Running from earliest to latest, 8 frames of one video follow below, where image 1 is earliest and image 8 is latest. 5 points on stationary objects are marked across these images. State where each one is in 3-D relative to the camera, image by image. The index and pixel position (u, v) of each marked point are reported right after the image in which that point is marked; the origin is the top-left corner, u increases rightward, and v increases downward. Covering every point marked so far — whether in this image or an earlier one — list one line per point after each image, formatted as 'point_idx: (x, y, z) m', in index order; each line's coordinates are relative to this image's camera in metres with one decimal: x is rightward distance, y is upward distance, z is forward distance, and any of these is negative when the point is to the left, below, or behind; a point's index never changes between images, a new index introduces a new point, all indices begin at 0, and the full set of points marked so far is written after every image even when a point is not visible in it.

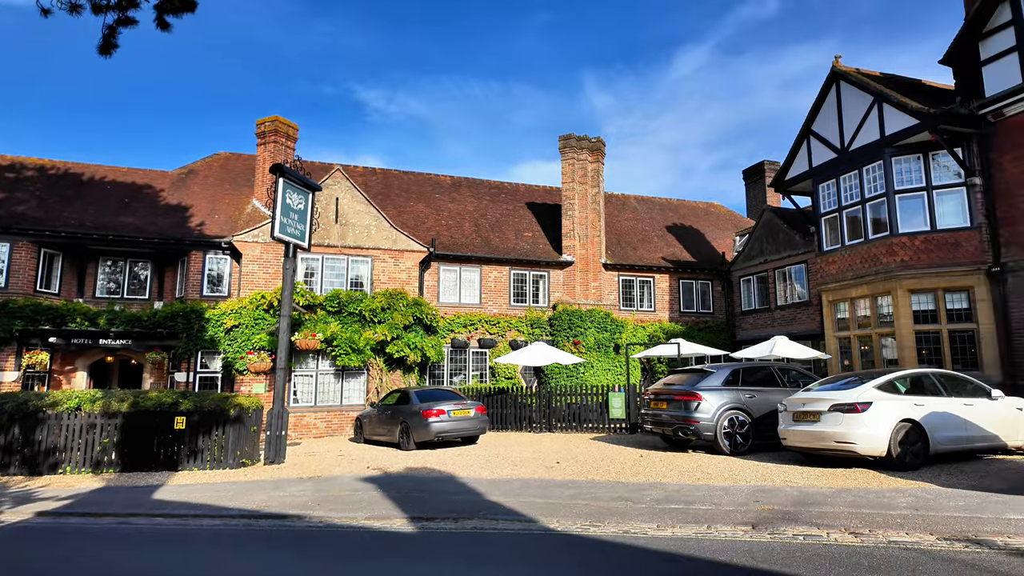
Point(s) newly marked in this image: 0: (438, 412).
0: (-1.6, -2.6, +12.6) m
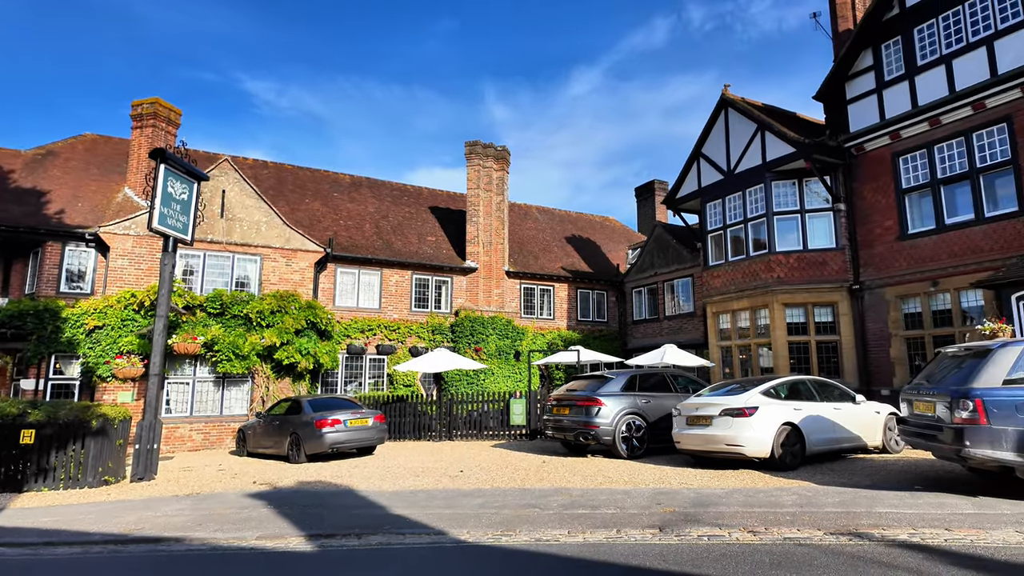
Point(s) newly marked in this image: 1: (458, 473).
0: (-3.6, -2.7, +11.9) m
1: (-0.8, -3.0, +9.7) m
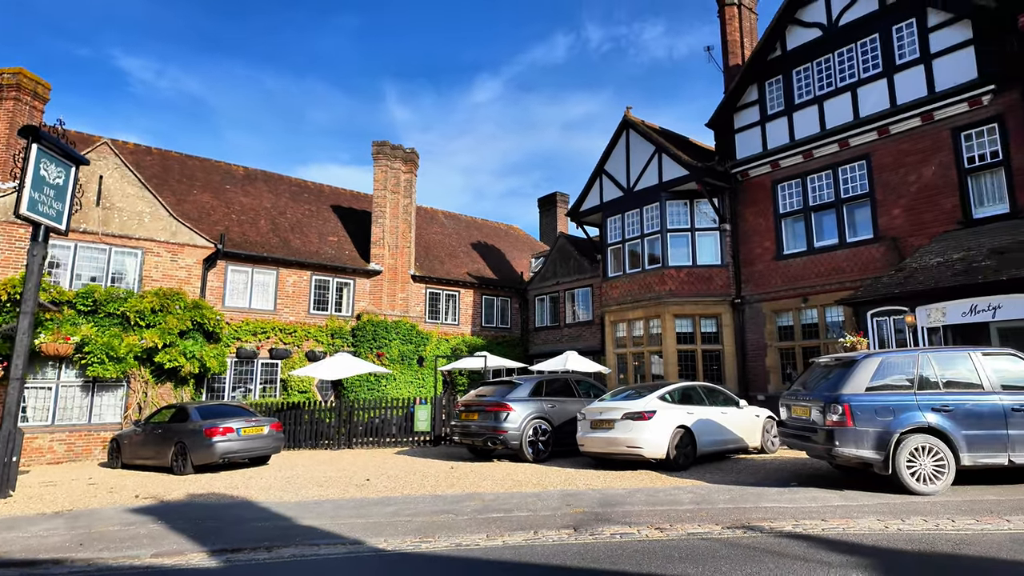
0: (-5.4, -2.7, +11.2) m
1: (-2.3, -3.0, +9.4) m
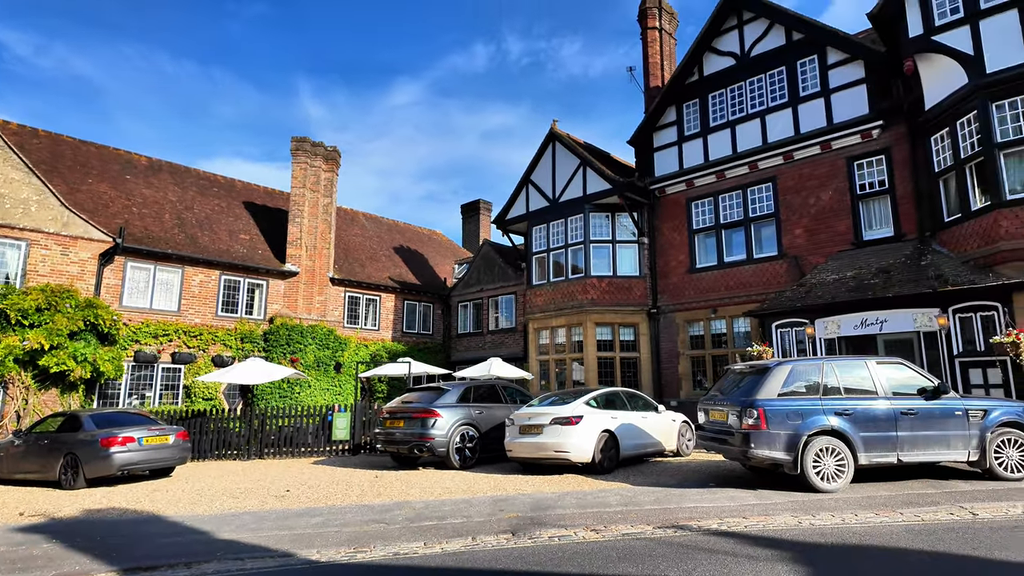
0: (-6.7, -2.6, +10.3) m
1: (-3.4, -3.1, +9.0) m
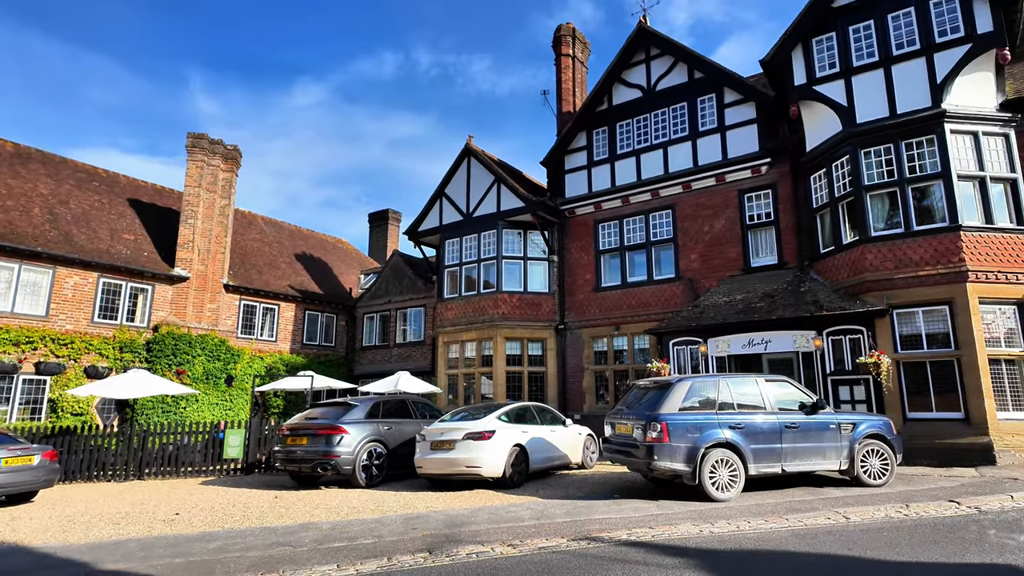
0: (-8.1, -2.6, +9.1) m
1: (-4.7, -3.2, +8.3) m
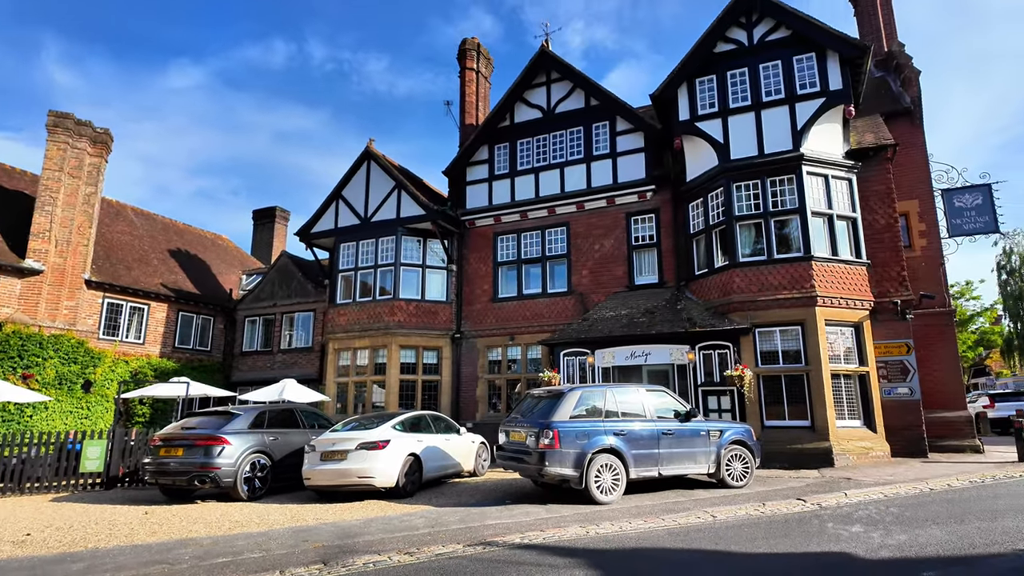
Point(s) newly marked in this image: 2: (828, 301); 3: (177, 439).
0: (-9.6, -2.4, +7.6) m
1: (-6.1, -3.1, +7.5) m
2: (+7.0, -0.3, +13.3) m
3: (-5.7, -2.5, +10.1) m
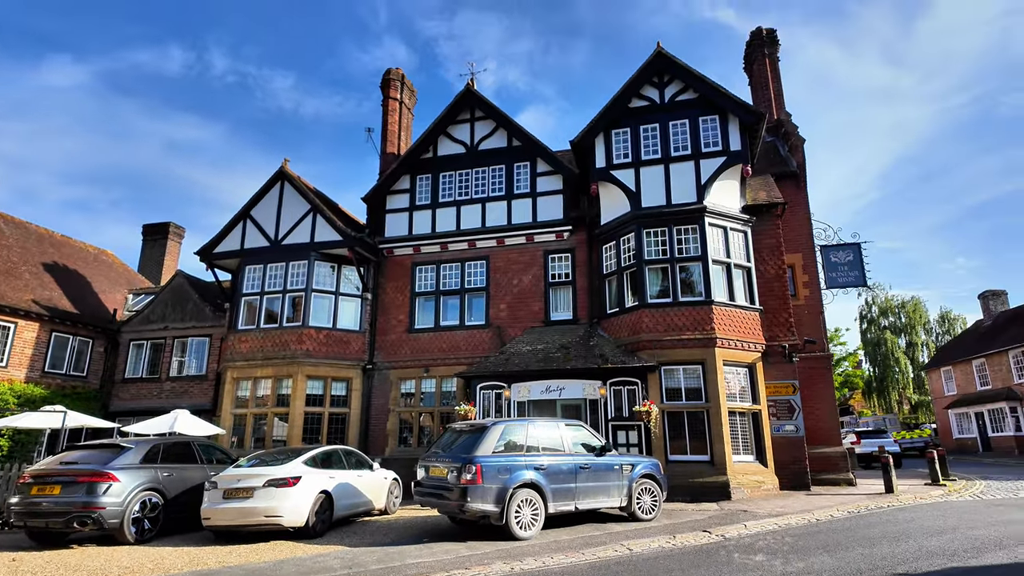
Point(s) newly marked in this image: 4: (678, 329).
0: (-10.4, -2.4, +6.0) m
1: (-7.0, -3.2, +6.4) m
2: (+5.1, -1.3, +14.3) m
3: (-6.9, -2.8, +9.1) m
4: (+4.0, -1.0, +14.4) m
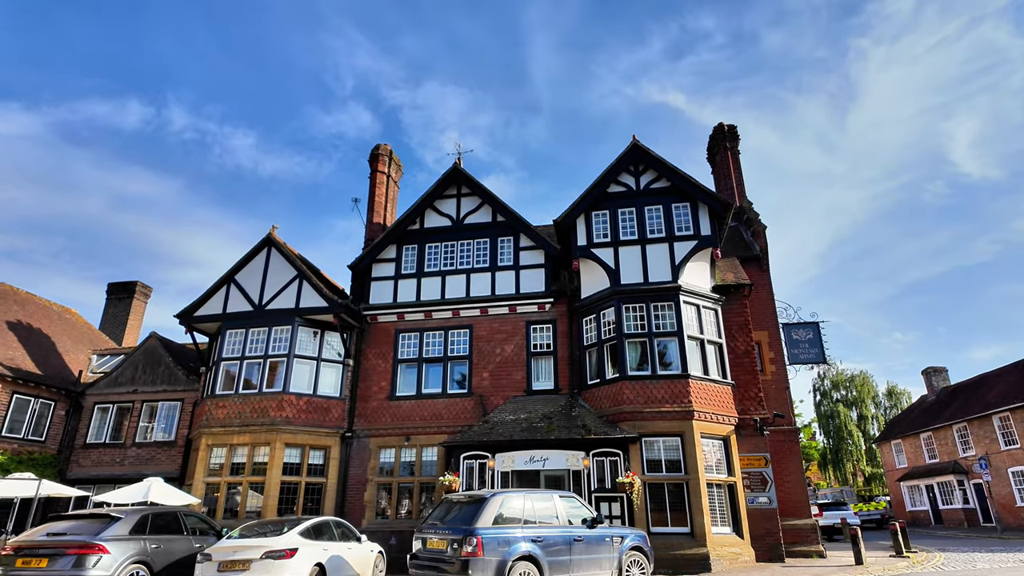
0: (-10.1, -3.0, +5.6) m
1: (-6.8, -3.9, +6.1) m
2: (+4.8, -3.2, +15.0) m
3: (-6.9, -3.8, +8.8) m
4: (+3.7, -2.9, +15.1) m
